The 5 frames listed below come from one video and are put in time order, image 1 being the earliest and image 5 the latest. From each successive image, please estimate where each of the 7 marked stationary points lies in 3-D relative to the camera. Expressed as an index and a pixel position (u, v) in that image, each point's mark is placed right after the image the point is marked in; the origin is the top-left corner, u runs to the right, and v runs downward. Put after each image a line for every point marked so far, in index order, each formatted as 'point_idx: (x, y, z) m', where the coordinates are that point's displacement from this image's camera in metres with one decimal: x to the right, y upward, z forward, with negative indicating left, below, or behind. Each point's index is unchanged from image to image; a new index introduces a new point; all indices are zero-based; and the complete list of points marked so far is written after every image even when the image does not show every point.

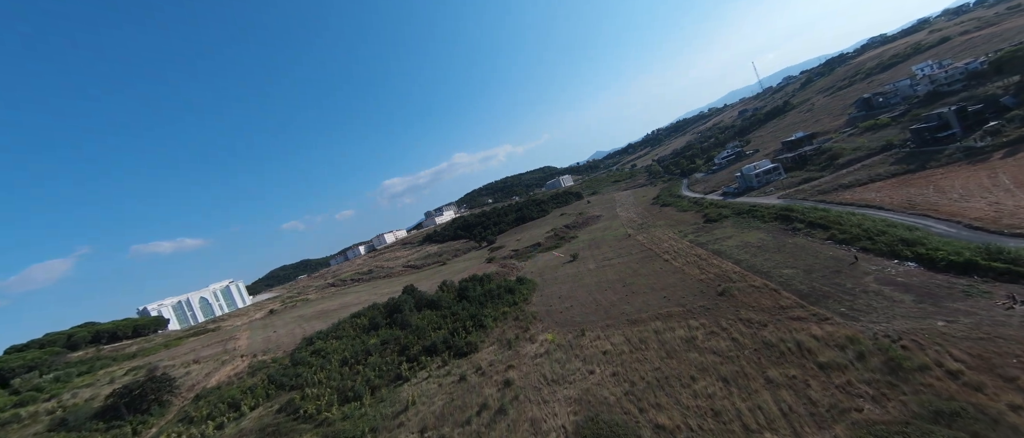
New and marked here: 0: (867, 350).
0: (+13.1, -4.8, +13.3) m
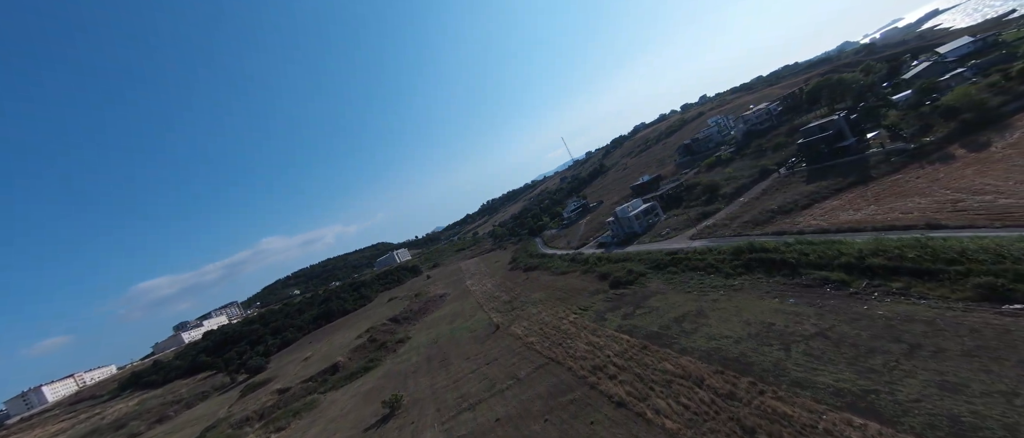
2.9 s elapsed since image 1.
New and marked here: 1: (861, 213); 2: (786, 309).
0: (+10.9, -3.4, -5.0) m
1: (+19.2, +0.3, +19.9) m
2: (+10.9, -3.5, +14.4) m
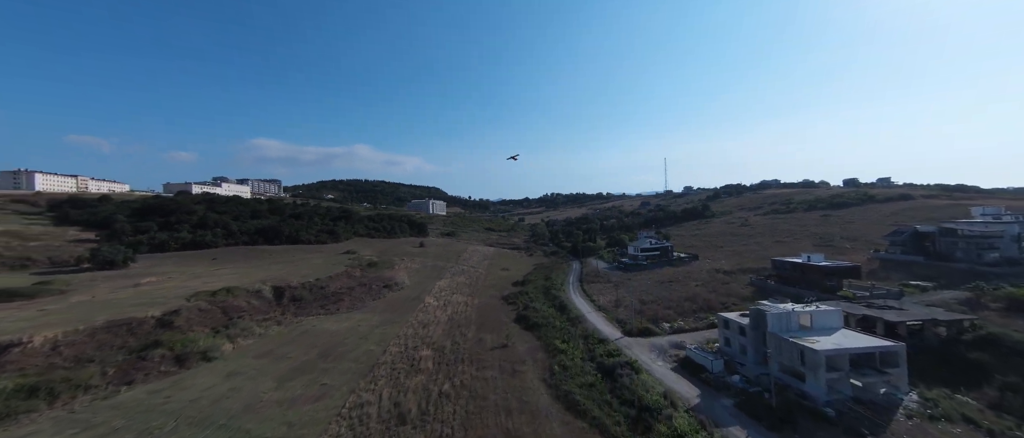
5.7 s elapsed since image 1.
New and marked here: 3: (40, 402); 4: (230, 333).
0: (+0.8, -7.2, -28.0) m
1: (+14.3, -7.6, -5.2) m
2: (+4.3, -7.5, -8.9) m
3: (-16.3, -6.1, +12.4) m
4: (-15.1, -6.0, +19.4) m
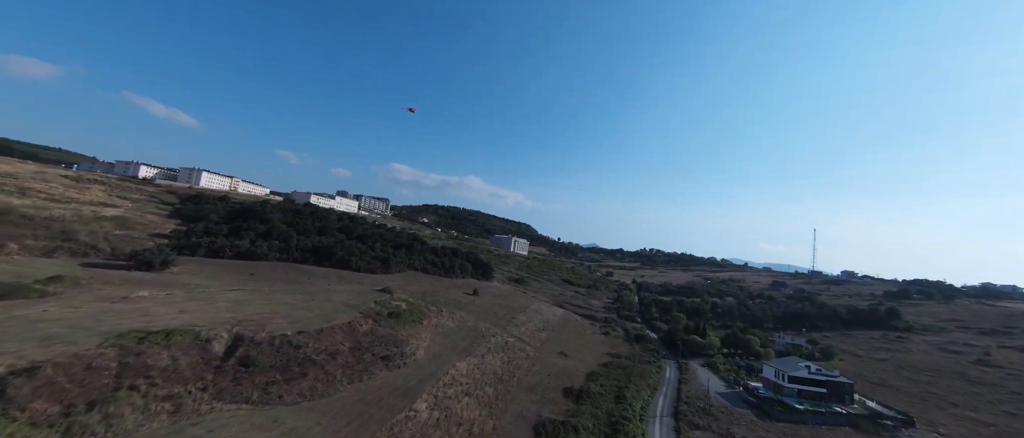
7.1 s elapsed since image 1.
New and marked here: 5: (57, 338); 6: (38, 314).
0: (-12.0, -4.1, -37.4) m
1: (+6.7, -9.1, -19.3) m
2: (-3.8, -7.3, -20.1) m
3: (-17.8, -5.9, +6.0) m
4: (-14.8, -6.9, +12.3) m
5: (-20.3, -5.4, +16.2) m
6: (-24.6, -4.8, +18.7) m
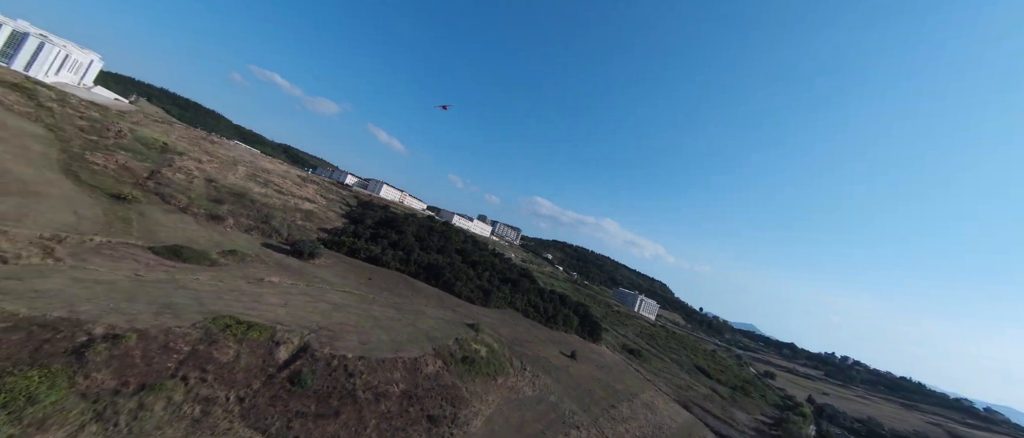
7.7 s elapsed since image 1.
0: (-29.1, +2.7, -34.3) m
1: (-6.3, -7.4, -25.2) m
2: (-15.8, -3.9, -21.8) m
3: (-18.6, -4.1, +7.8) m
4: (-13.7, -6.3, +12.4) m
5: (-16.9, -4.5, +18.1) m
6: (-19.9, -3.7, +22.1) m
